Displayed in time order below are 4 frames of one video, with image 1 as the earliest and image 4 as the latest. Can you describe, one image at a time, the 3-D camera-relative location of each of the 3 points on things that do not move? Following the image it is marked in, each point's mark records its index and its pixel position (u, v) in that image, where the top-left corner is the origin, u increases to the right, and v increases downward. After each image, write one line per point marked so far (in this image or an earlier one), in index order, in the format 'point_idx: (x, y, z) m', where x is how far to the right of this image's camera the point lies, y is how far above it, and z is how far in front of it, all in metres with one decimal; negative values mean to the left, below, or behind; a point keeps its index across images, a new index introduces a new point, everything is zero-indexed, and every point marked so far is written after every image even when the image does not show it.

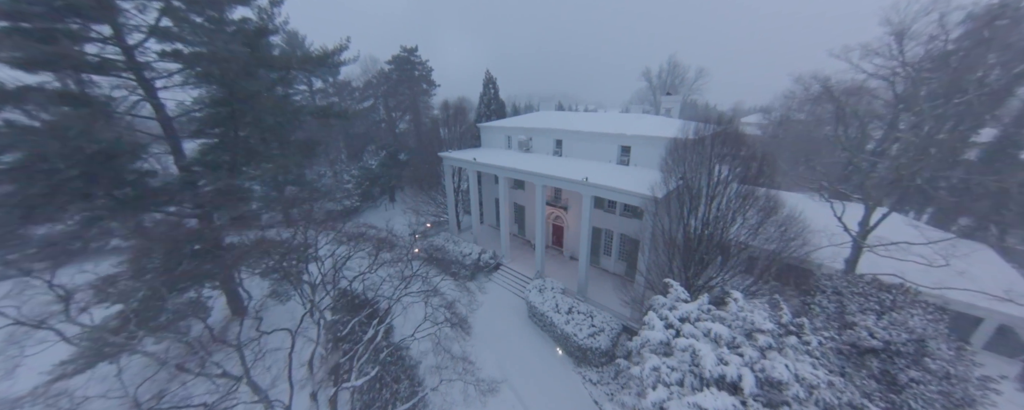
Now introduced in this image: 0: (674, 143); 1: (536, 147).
0: (+5.3, +2.0, +9.3) m
1: (+1.3, +2.8, +14.4) m
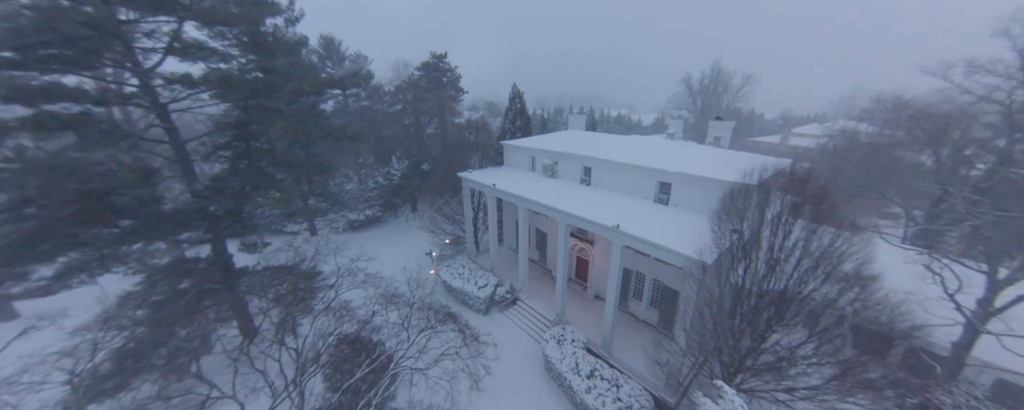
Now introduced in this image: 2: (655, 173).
0: (+5.9, +0.4, +7.7) m
1: (+2.3, +1.4, +13.1) m
2: (+5.0, +1.1, +9.9) m
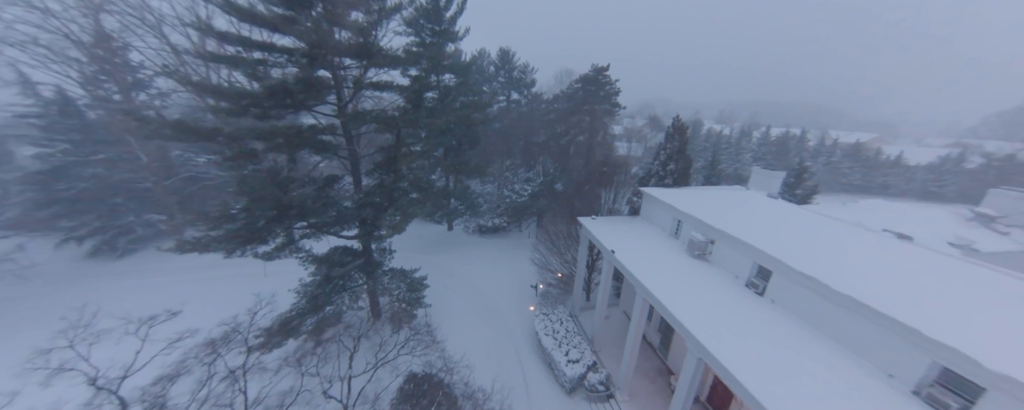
0: (+6.9, -3.2, +2.6) m
1: (+6.6, -1.7, +9.0) m
2: (+7.3, -2.4, +4.9) m
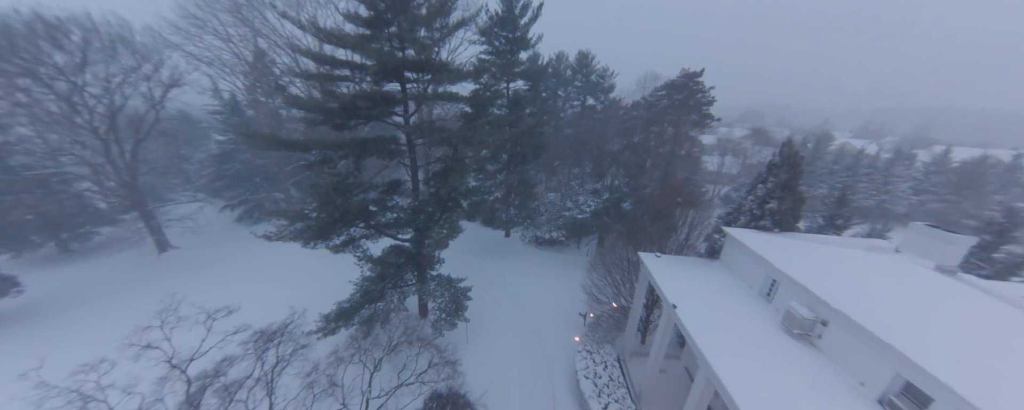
0: (+6.0, -4.7, +0.3) m
1: (+7.4, -3.2, +6.5) m
2: (+7.0, -4.0, +2.5) m
